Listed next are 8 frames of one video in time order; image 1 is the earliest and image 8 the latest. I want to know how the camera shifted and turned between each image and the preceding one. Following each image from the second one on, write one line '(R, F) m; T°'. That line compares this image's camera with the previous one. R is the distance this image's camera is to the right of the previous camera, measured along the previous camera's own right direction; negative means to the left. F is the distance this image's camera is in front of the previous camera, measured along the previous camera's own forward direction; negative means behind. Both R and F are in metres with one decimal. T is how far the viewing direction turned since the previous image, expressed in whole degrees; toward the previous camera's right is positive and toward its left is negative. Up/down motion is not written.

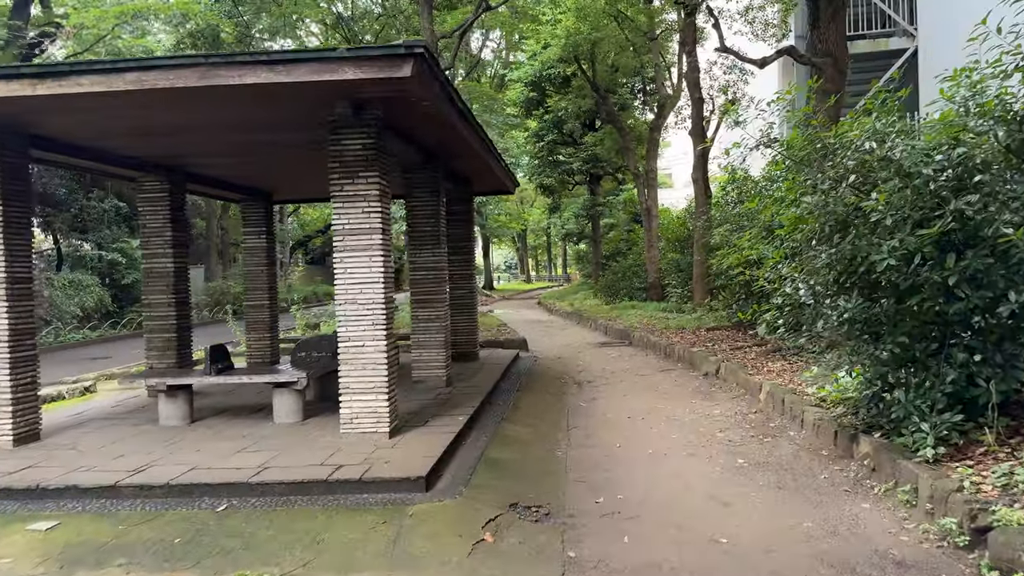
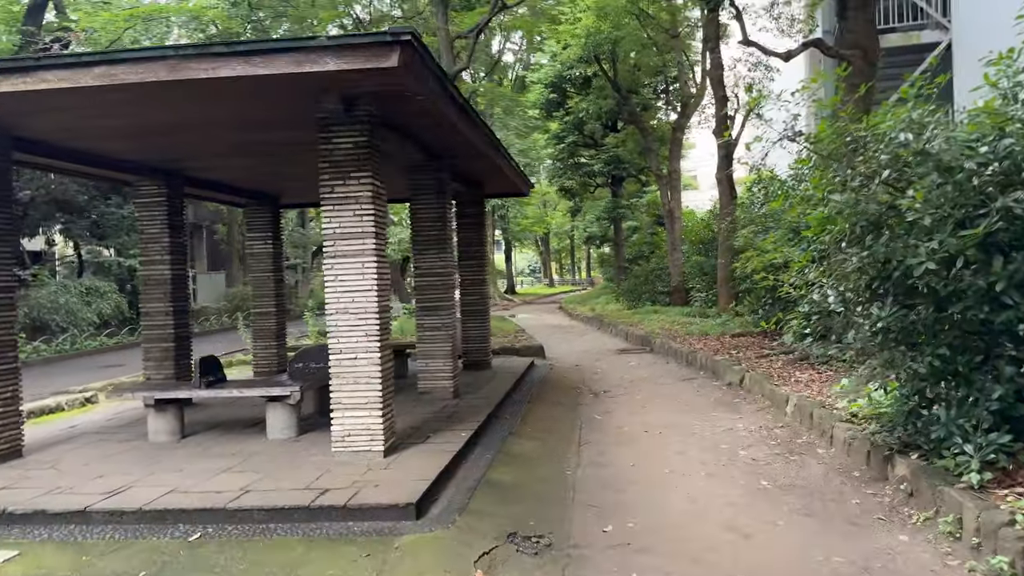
(+0.1, +0.4) m; -2°
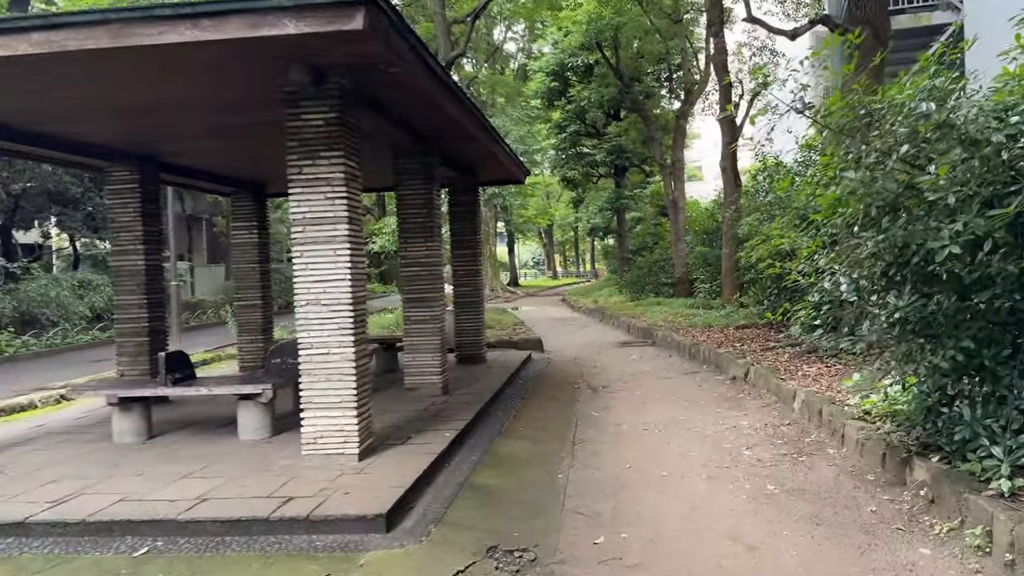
(+0.1, +0.4) m; 0°
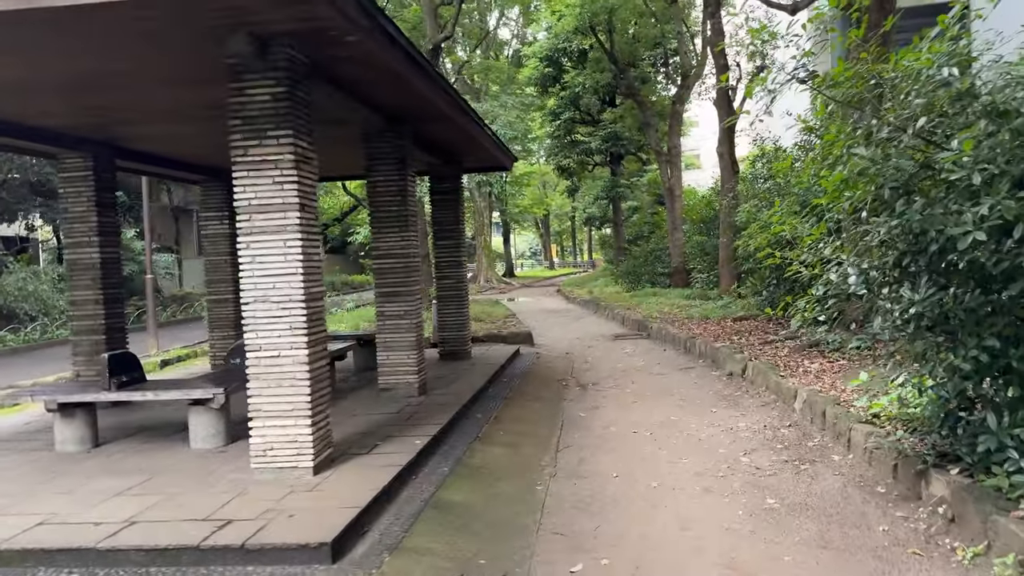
(+0.1, +0.5) m; 0°
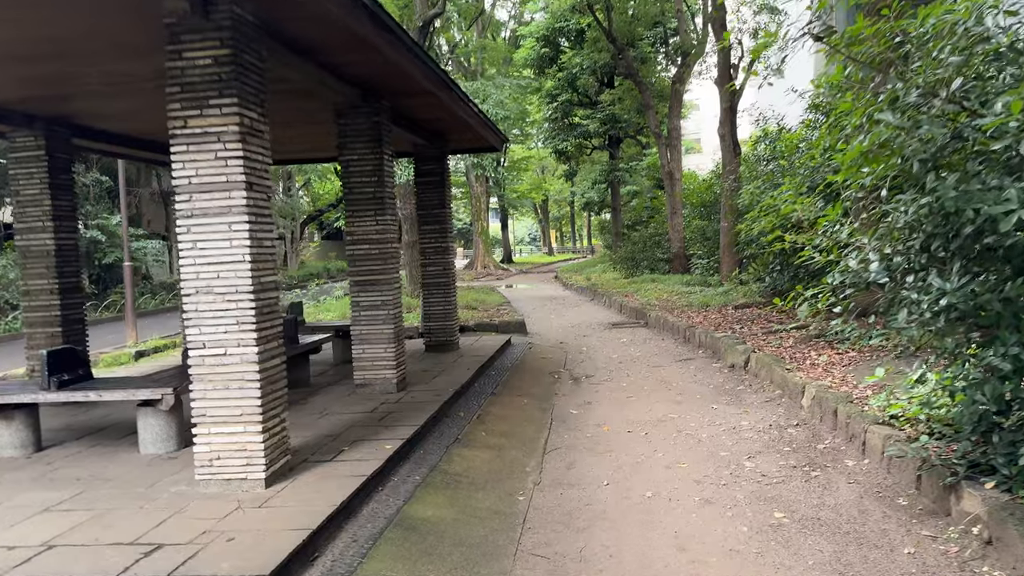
(+0.1, +0.5) m; 0°
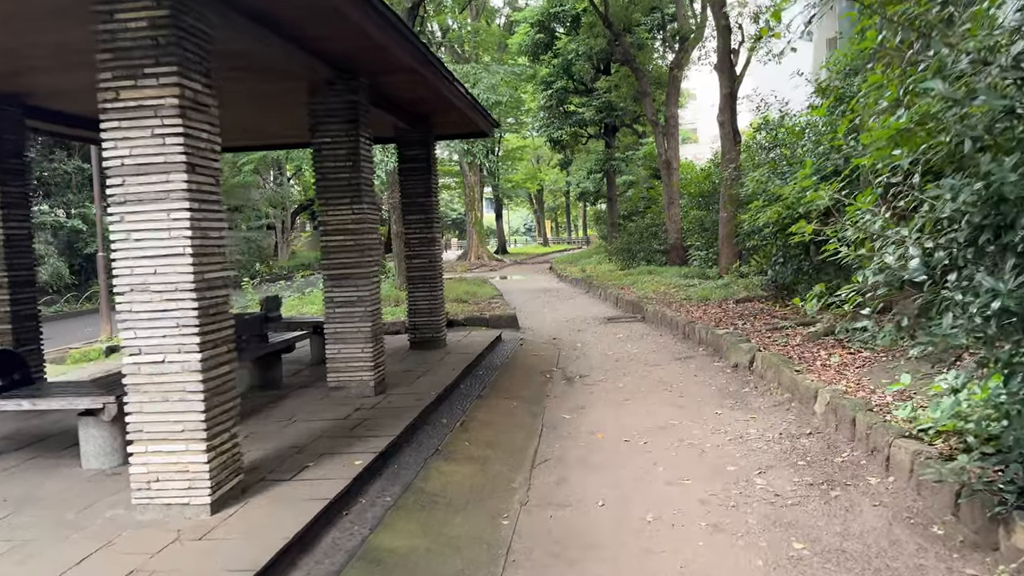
(+0.1, +0.5) m; 0°
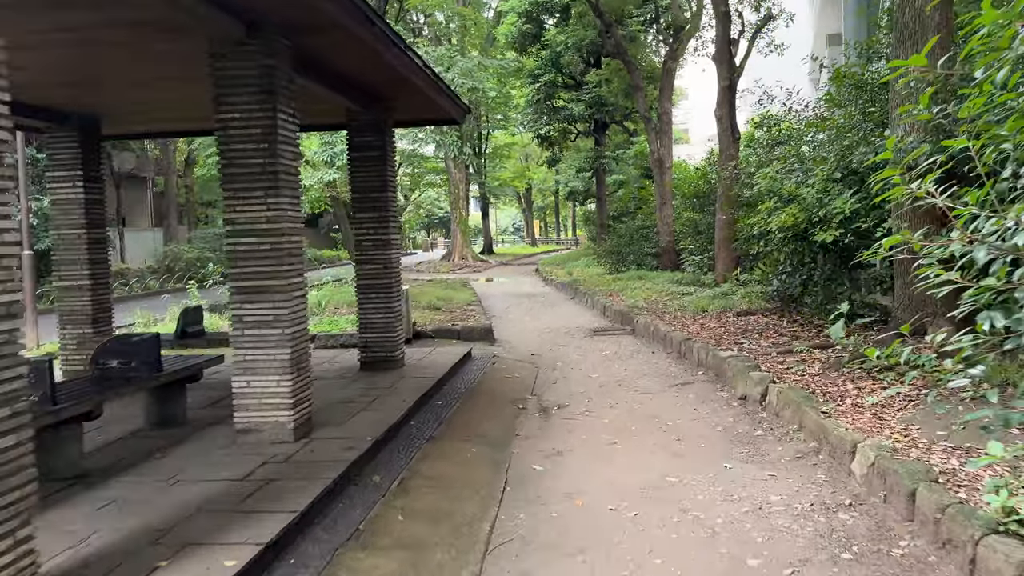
(+0.2, +1.2) m; +1°
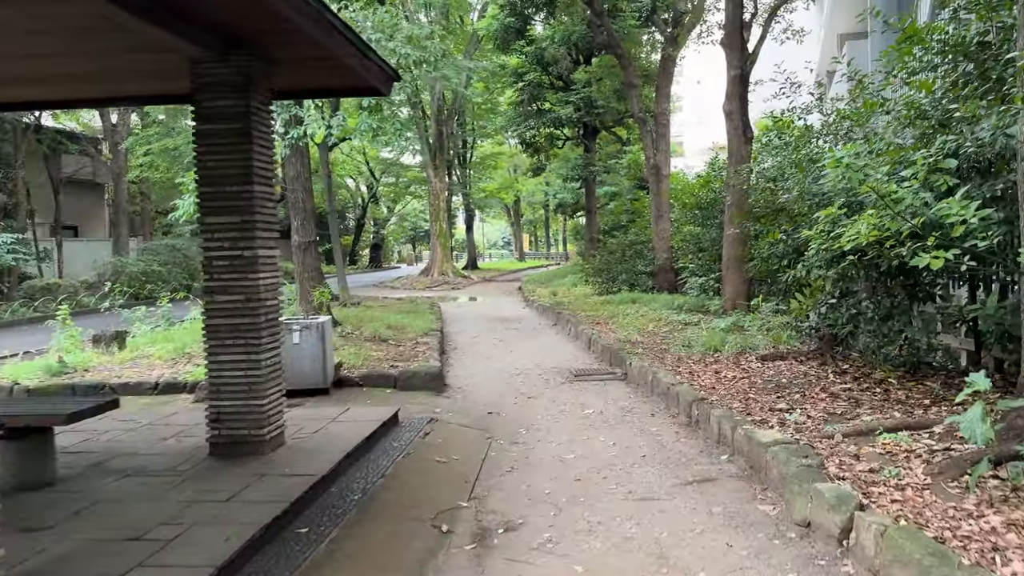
(+0.3, +2.3) m; +1°
